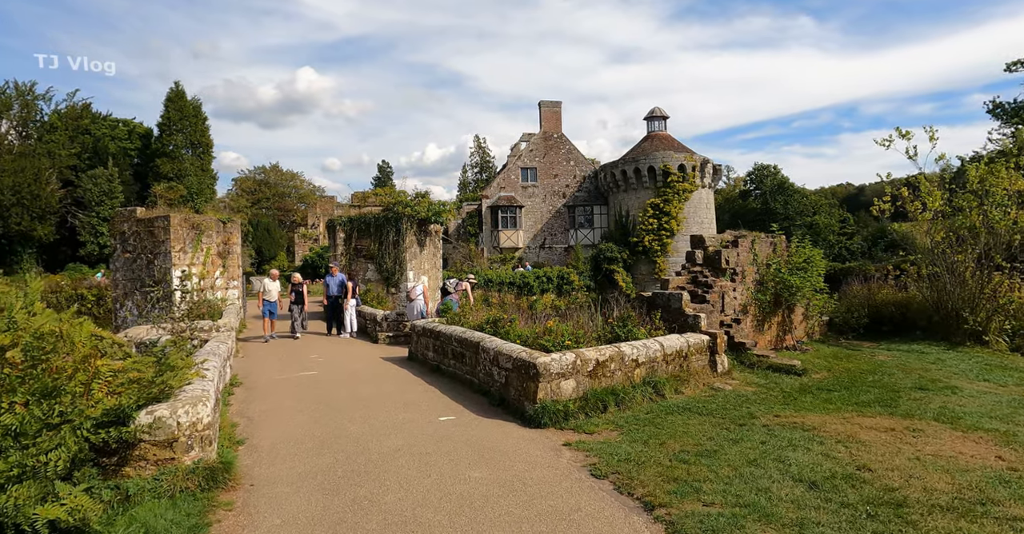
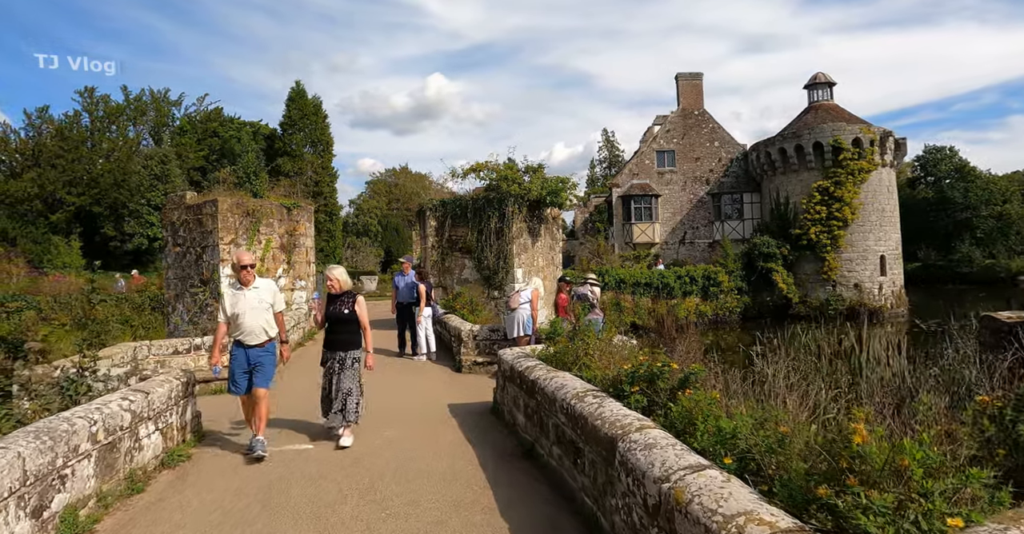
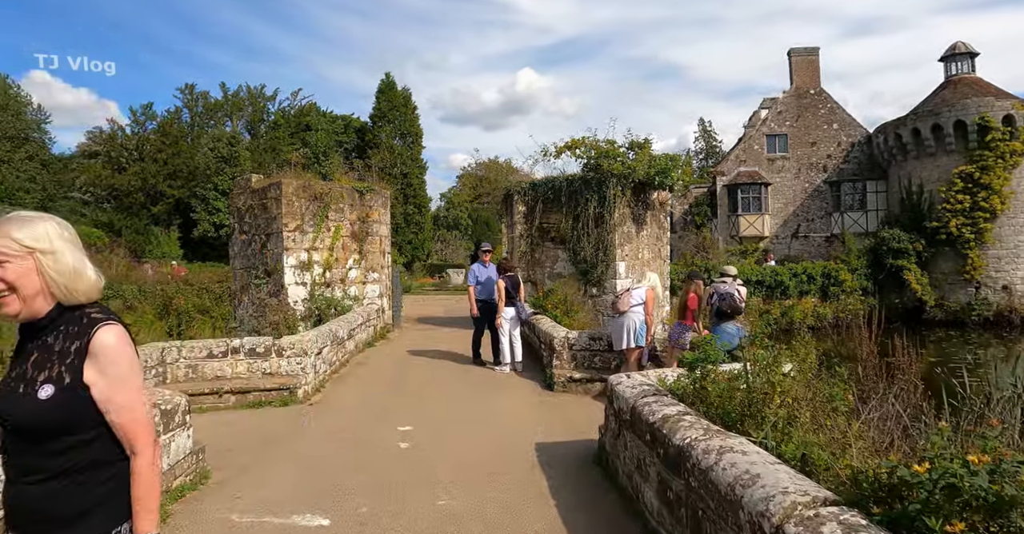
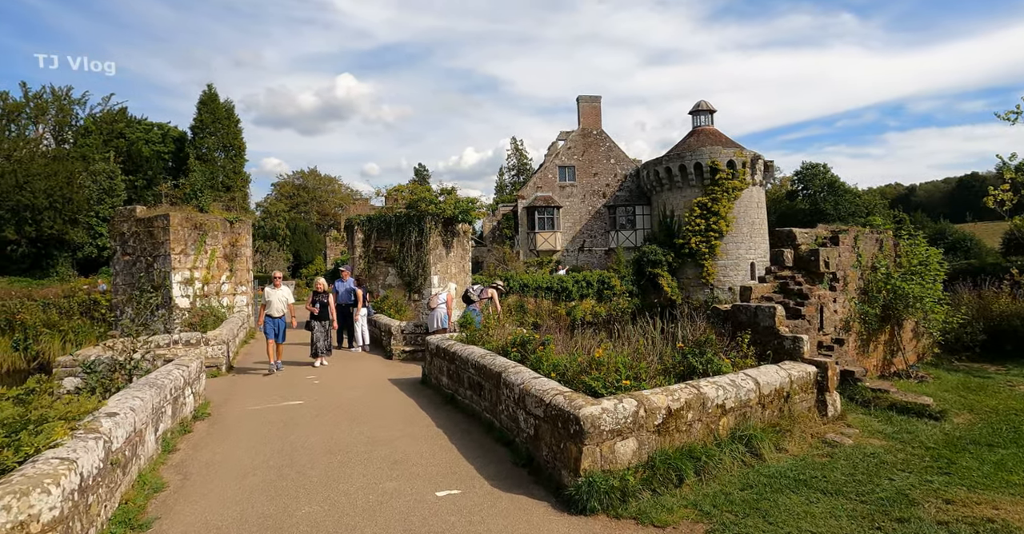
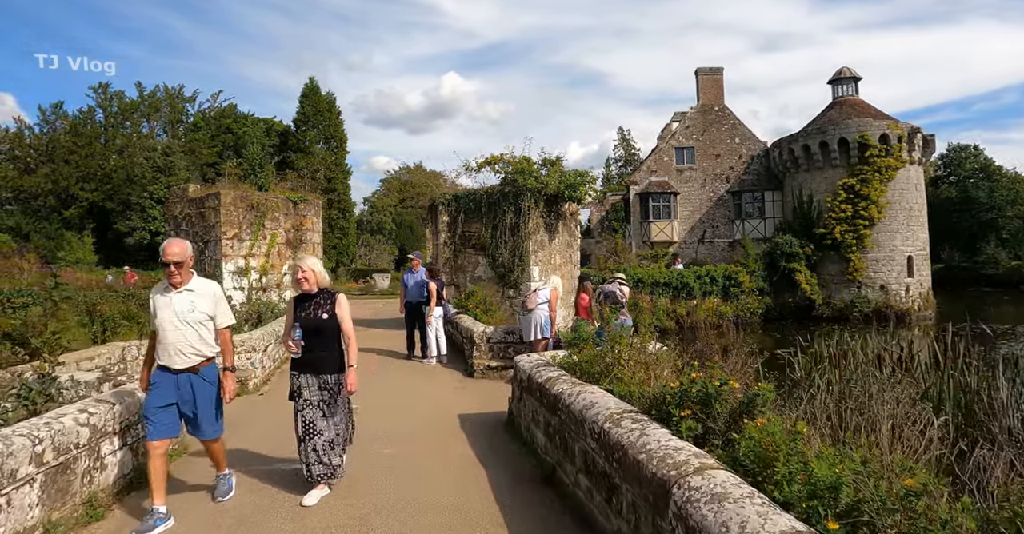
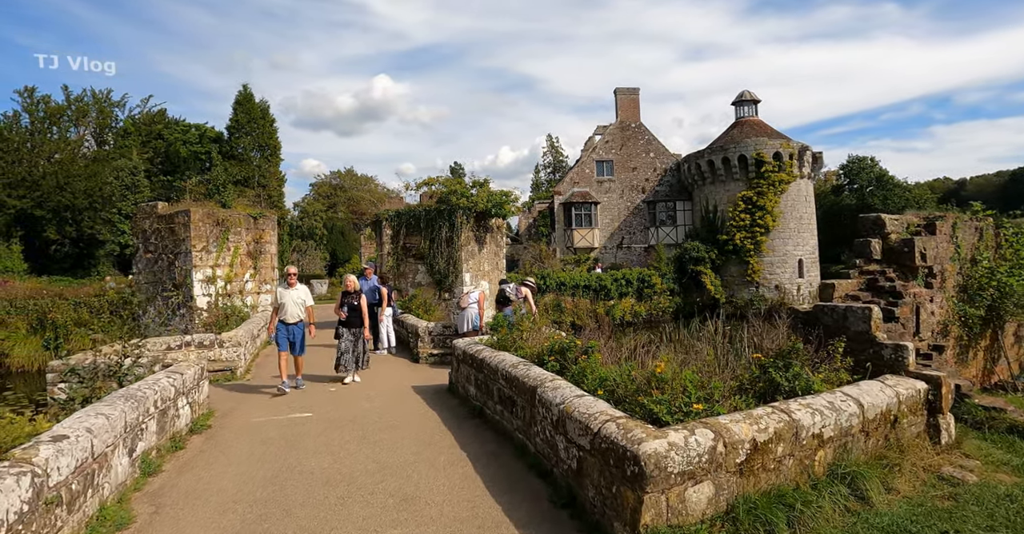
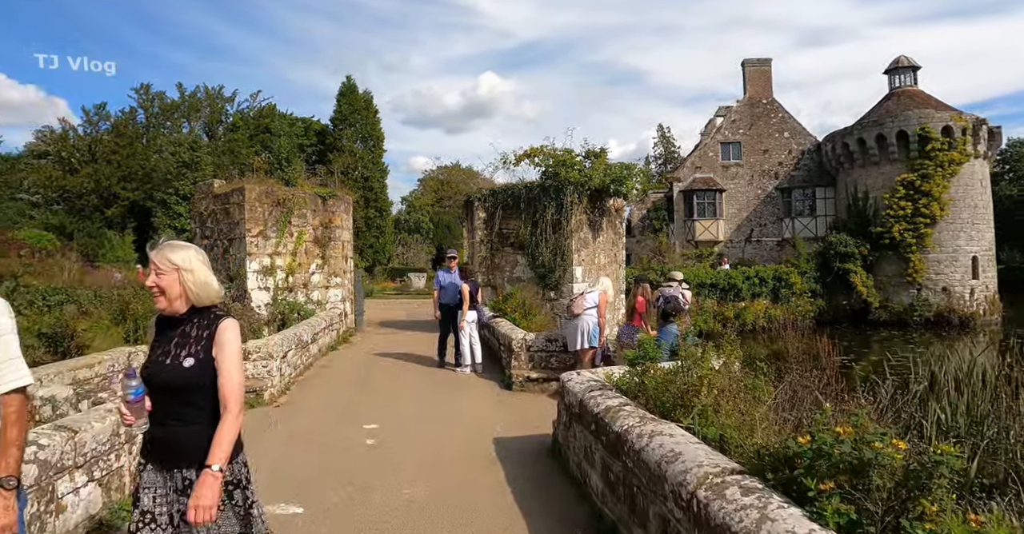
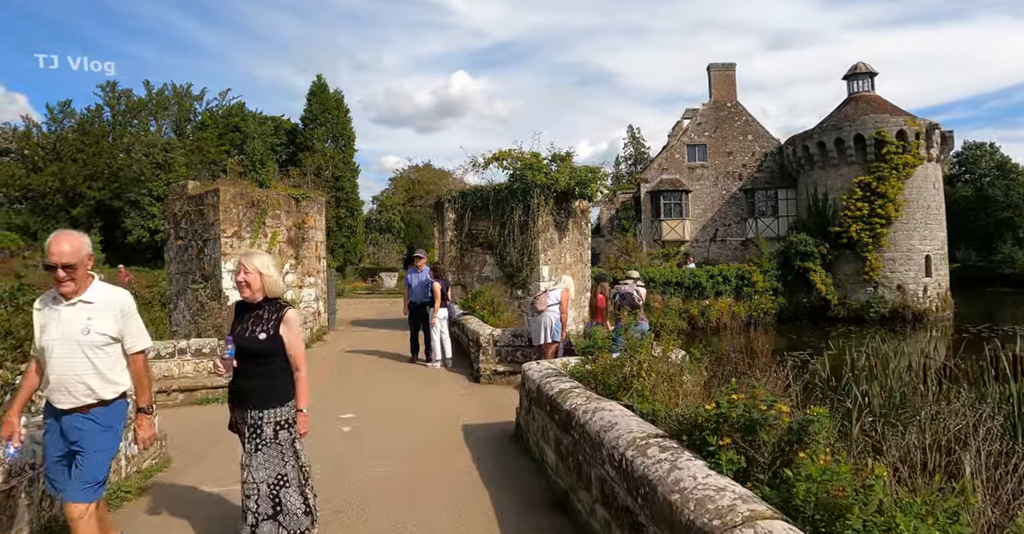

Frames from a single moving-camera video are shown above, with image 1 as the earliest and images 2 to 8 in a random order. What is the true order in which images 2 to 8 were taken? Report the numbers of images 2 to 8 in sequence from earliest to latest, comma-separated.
4, 6, 2, 5, 8, 7, 3
